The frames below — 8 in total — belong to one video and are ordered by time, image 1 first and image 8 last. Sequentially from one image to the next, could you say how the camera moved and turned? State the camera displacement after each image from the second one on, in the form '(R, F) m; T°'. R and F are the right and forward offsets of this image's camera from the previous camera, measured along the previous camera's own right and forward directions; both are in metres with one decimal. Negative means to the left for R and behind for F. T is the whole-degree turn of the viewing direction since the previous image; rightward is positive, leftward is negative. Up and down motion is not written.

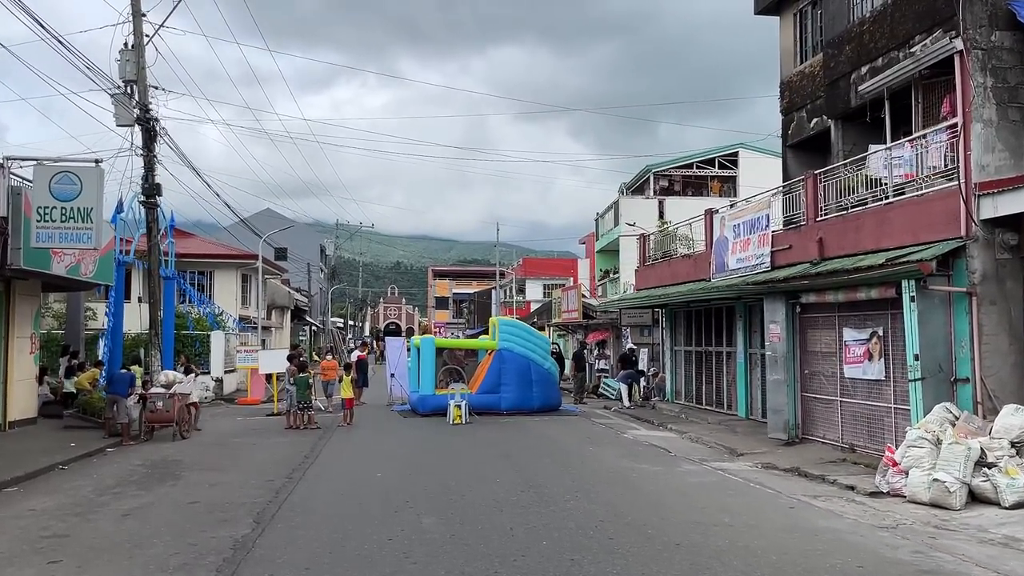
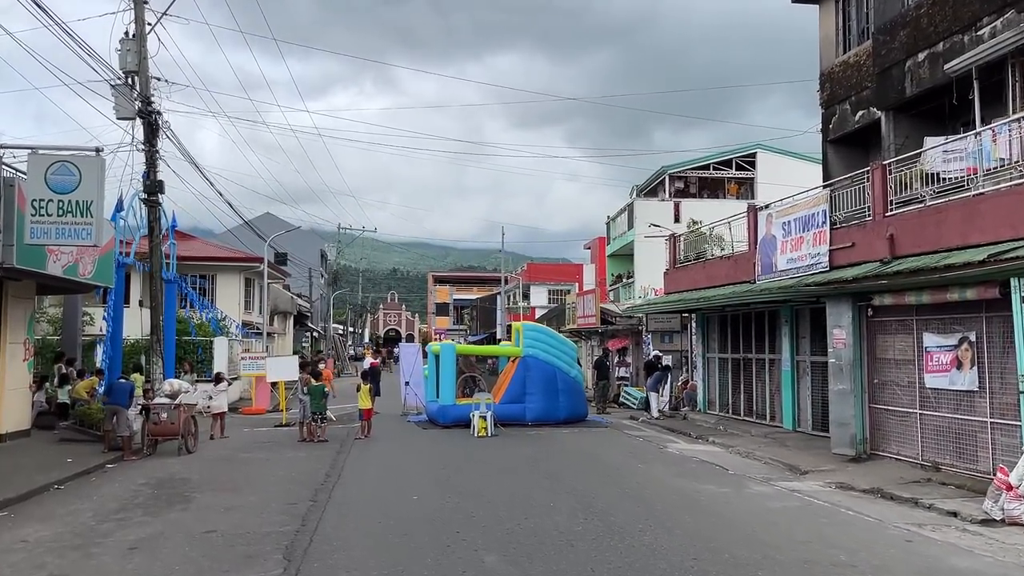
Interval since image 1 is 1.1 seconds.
(-0.7, +1.3) m; 0°
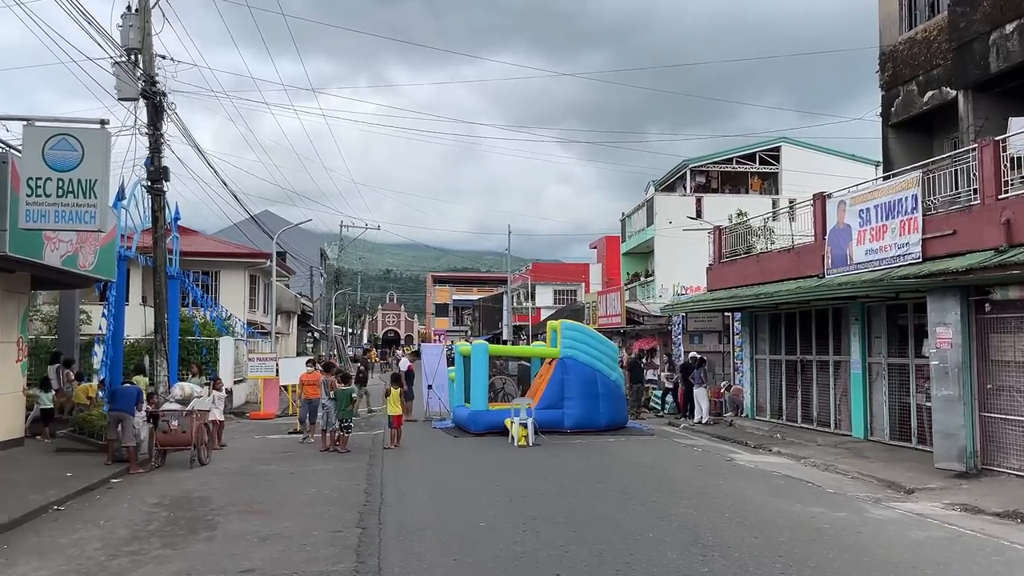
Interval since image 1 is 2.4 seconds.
(-0.9, +1.6) m; 0°
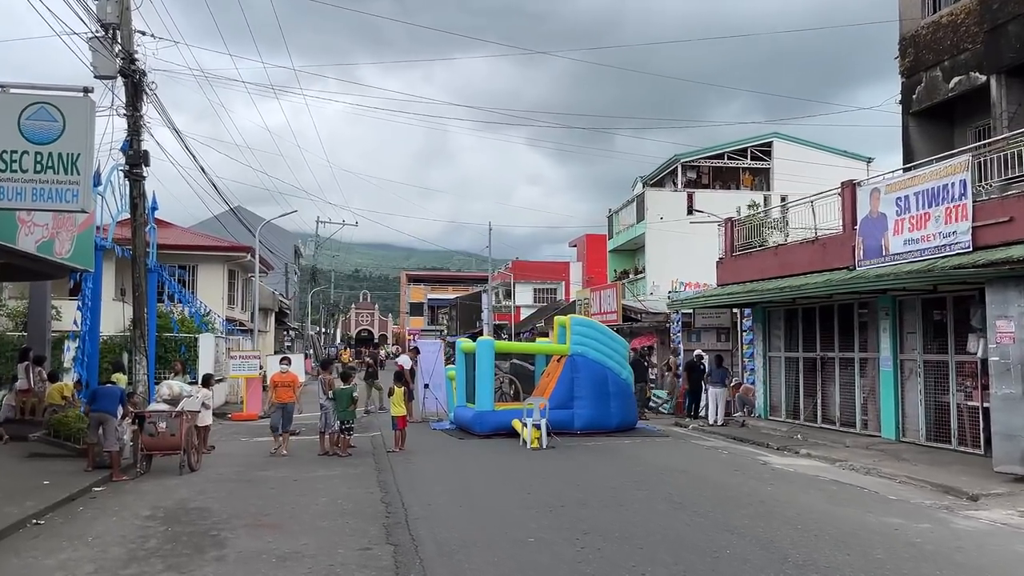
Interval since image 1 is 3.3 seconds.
(-0.7, +1.0) m; +2°
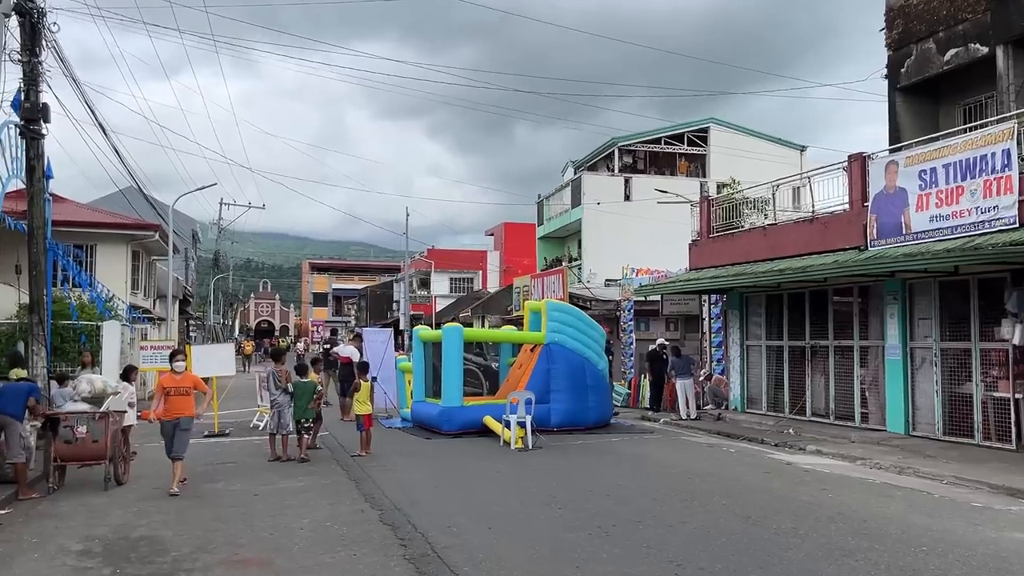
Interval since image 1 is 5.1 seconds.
(-1.3, +1.9) m; +7°
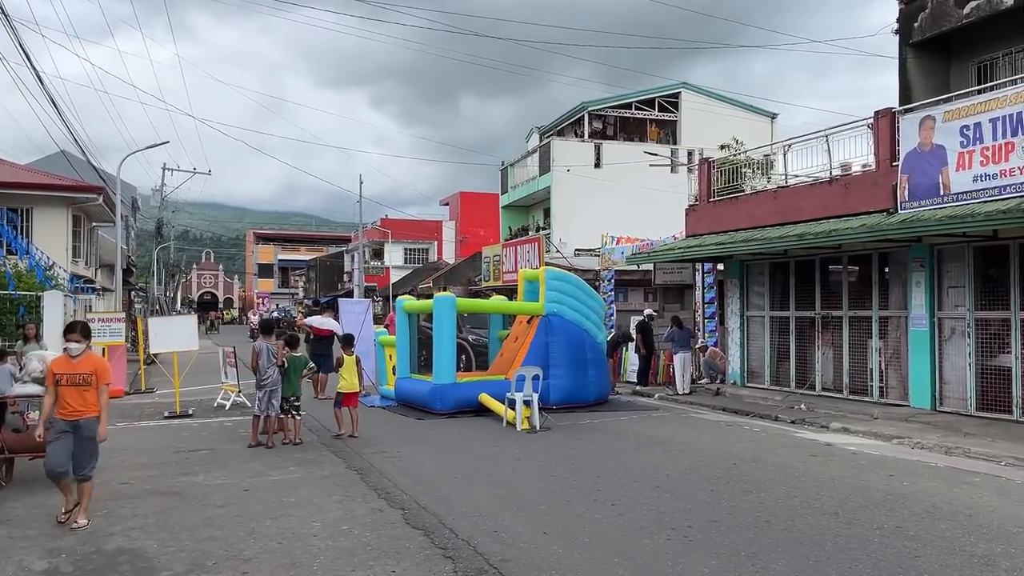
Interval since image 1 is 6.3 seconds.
(-0.8, +1.3) m; +4°
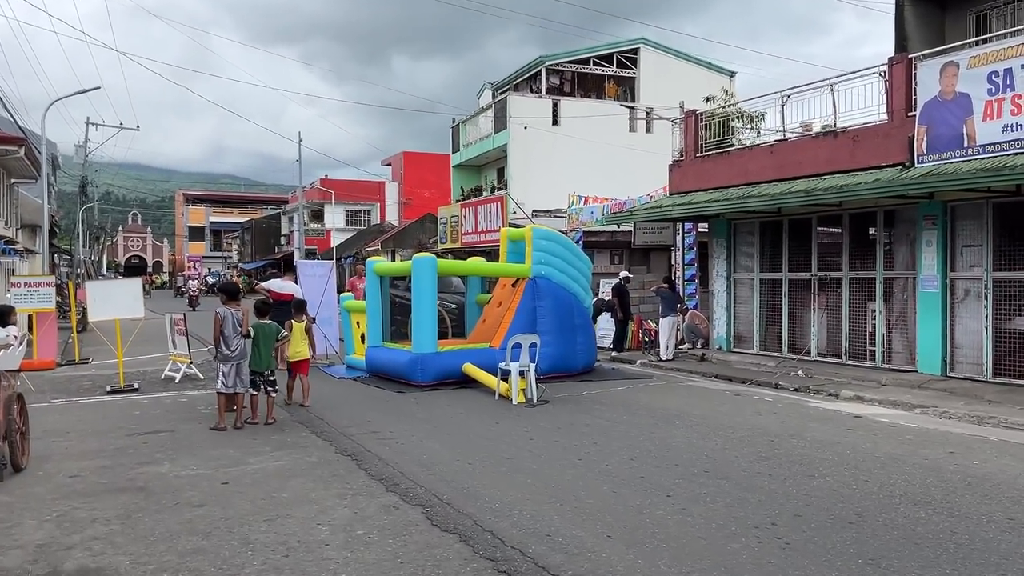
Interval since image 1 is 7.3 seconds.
(-0.7, +1.2) m; +4°
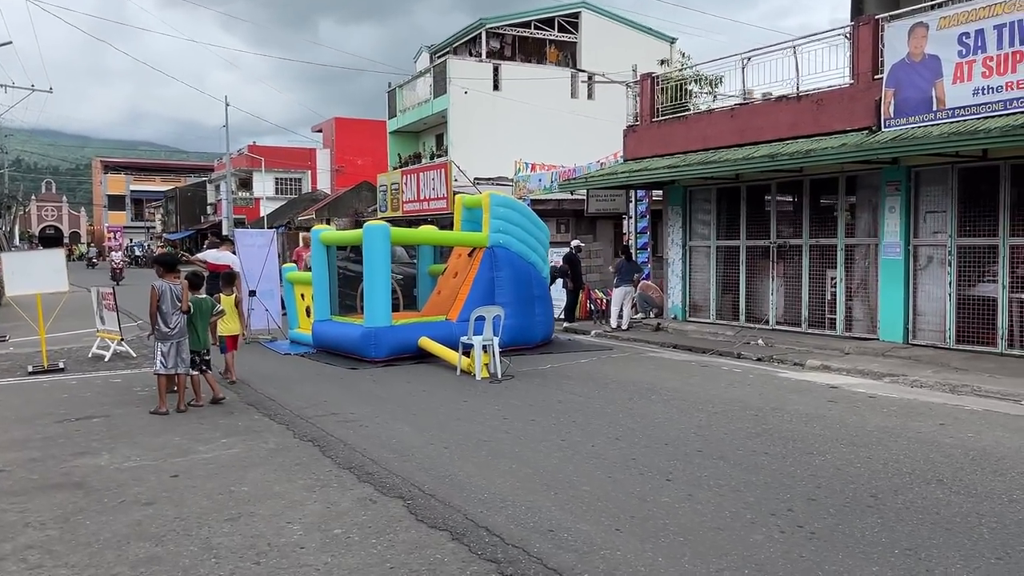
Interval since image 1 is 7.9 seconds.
(-0.4, +0.6) m; +4°
